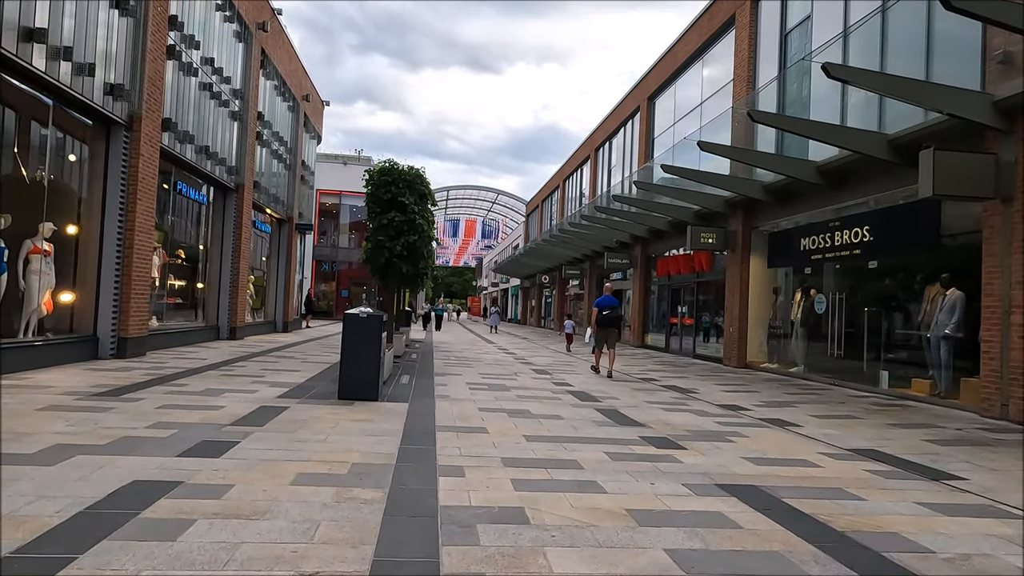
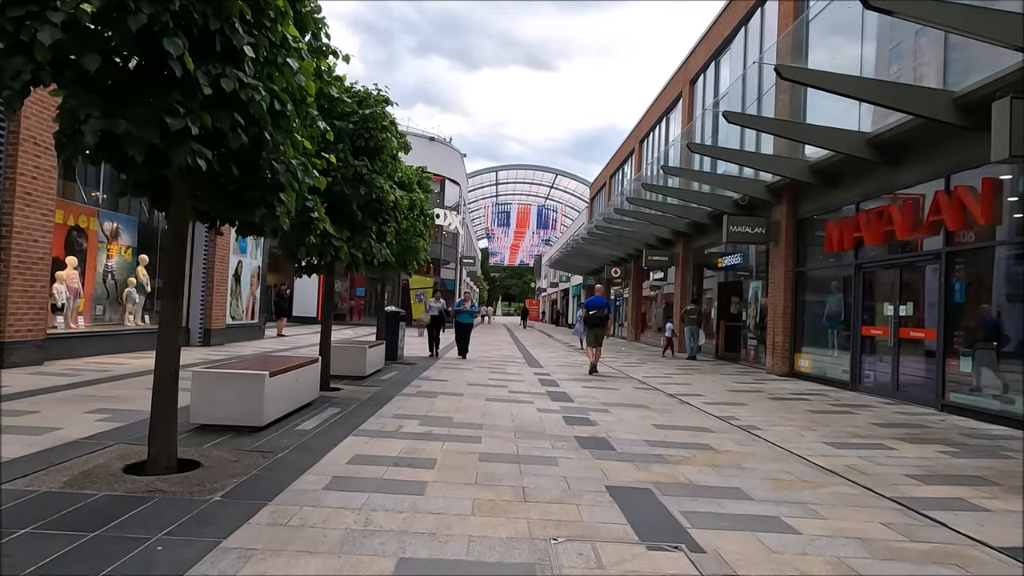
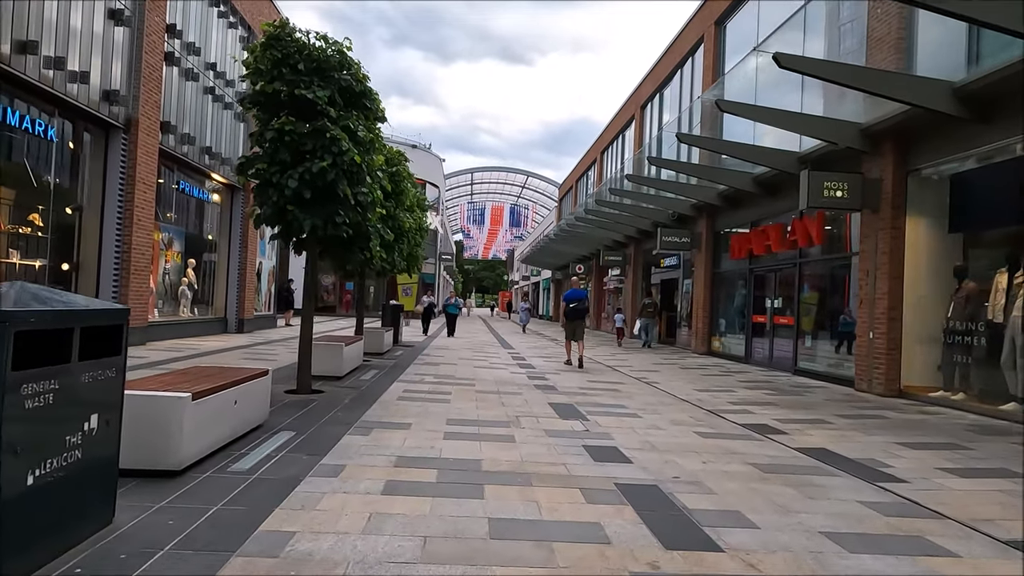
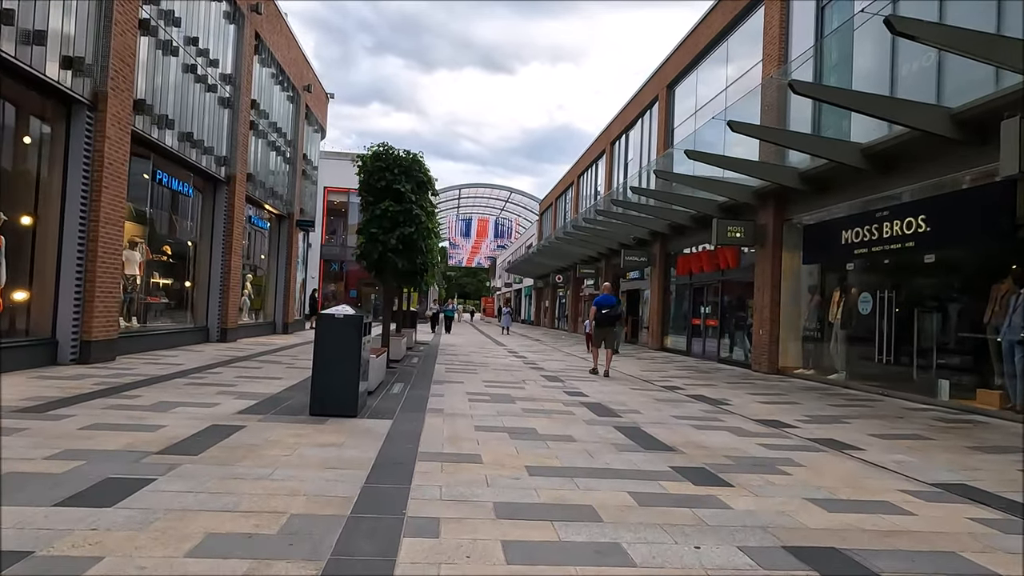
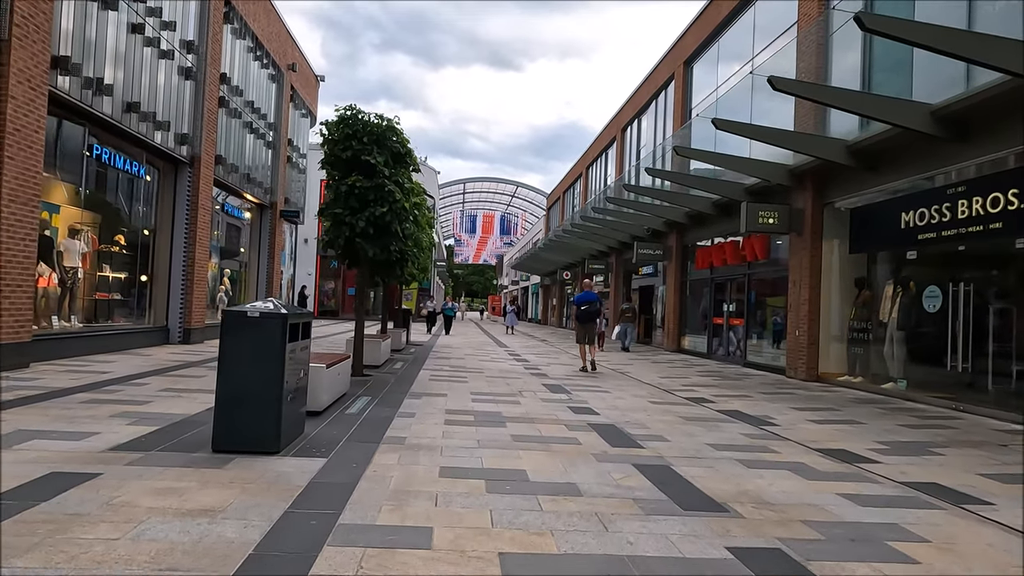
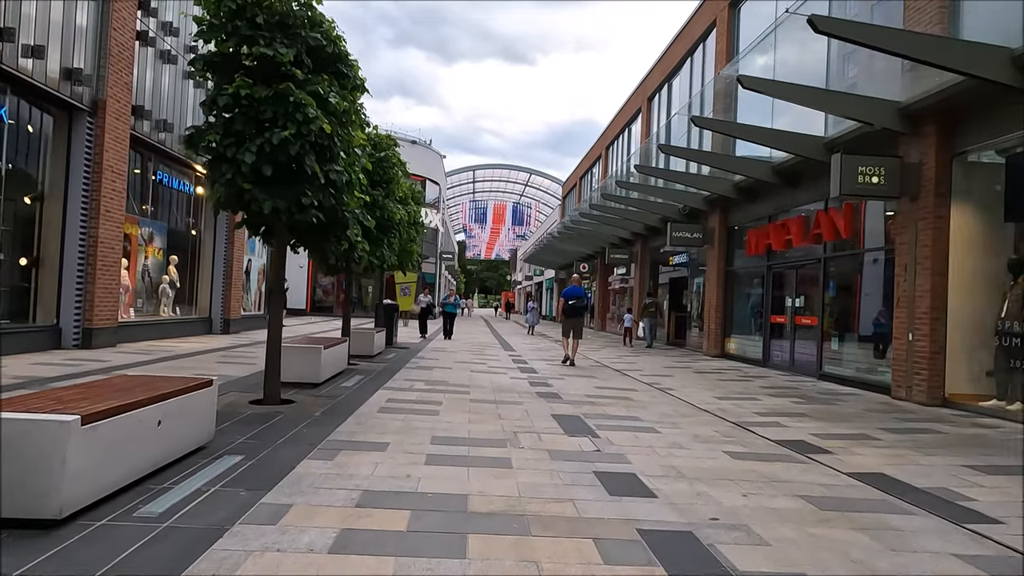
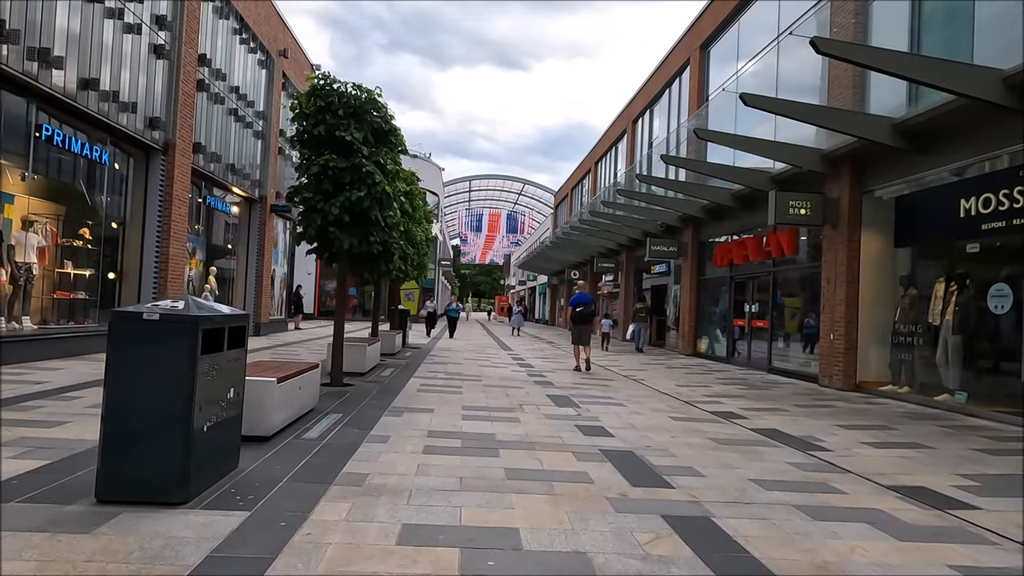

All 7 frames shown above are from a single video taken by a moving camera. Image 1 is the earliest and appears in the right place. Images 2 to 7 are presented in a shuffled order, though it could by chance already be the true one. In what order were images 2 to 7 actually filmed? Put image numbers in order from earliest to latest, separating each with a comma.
4, 5, 7, 3, 6, 2
